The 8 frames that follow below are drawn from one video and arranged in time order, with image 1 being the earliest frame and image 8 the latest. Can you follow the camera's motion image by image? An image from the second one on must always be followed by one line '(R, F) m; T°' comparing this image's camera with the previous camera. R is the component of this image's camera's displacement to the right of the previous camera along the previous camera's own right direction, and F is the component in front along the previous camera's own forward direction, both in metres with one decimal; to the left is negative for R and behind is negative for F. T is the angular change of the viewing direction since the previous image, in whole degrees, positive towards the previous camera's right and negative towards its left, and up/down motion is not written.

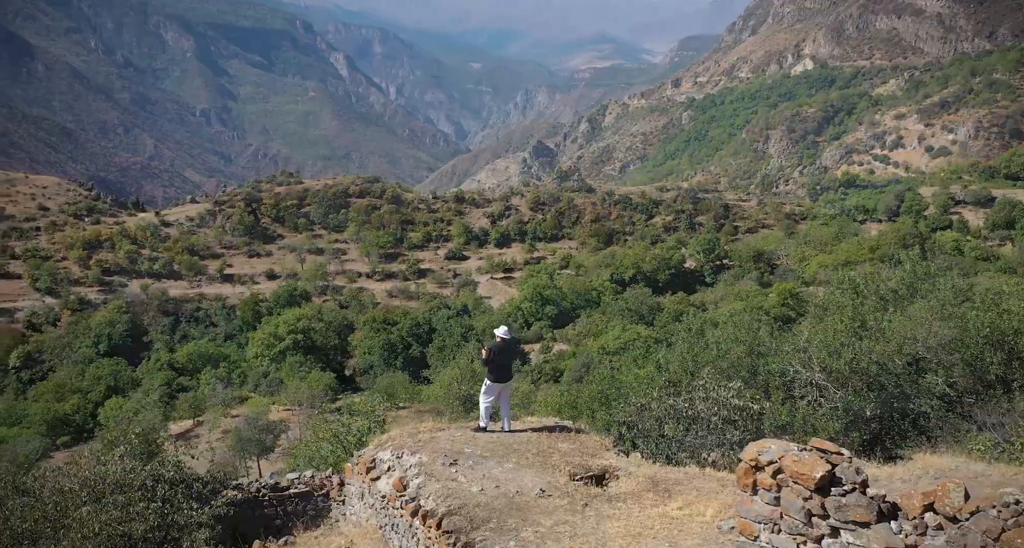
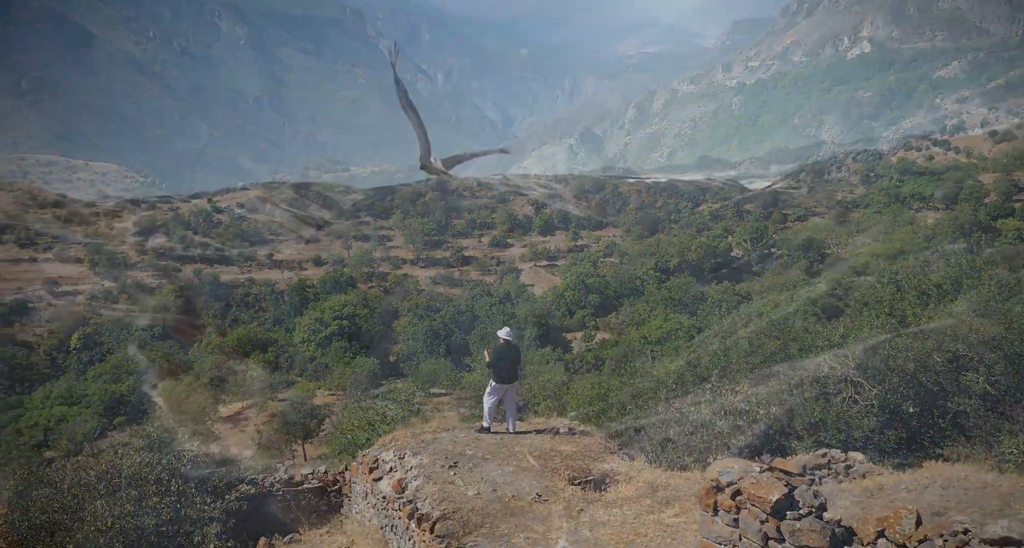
(+0.5, 0.0) m; -2°
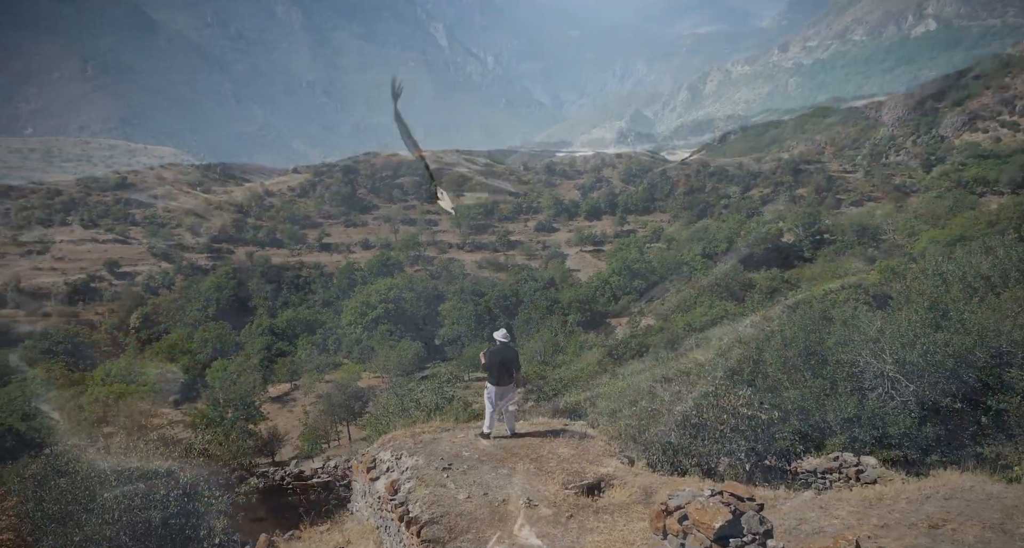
(+0.6, +0.1) m; -2°
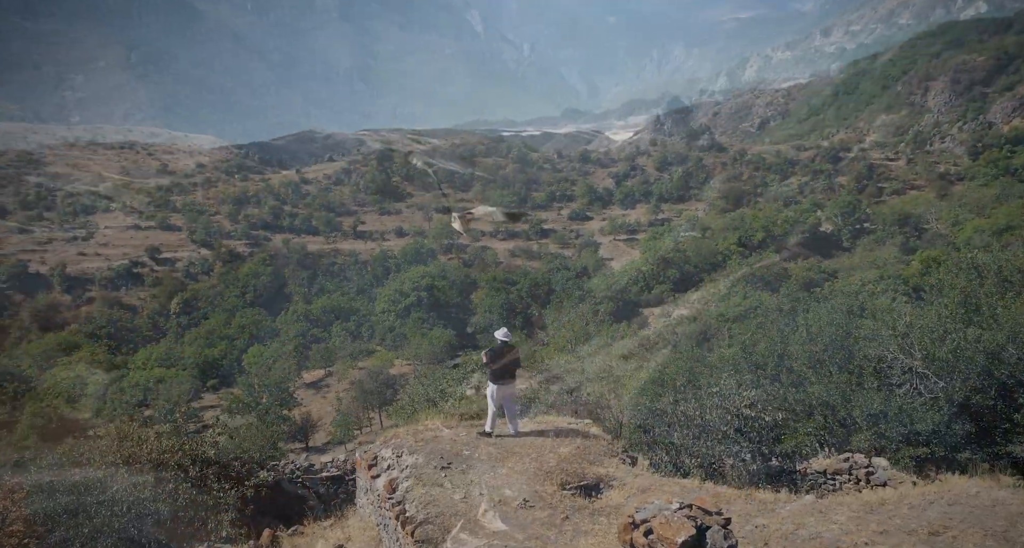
(+0.4, 0.0) m; -2°
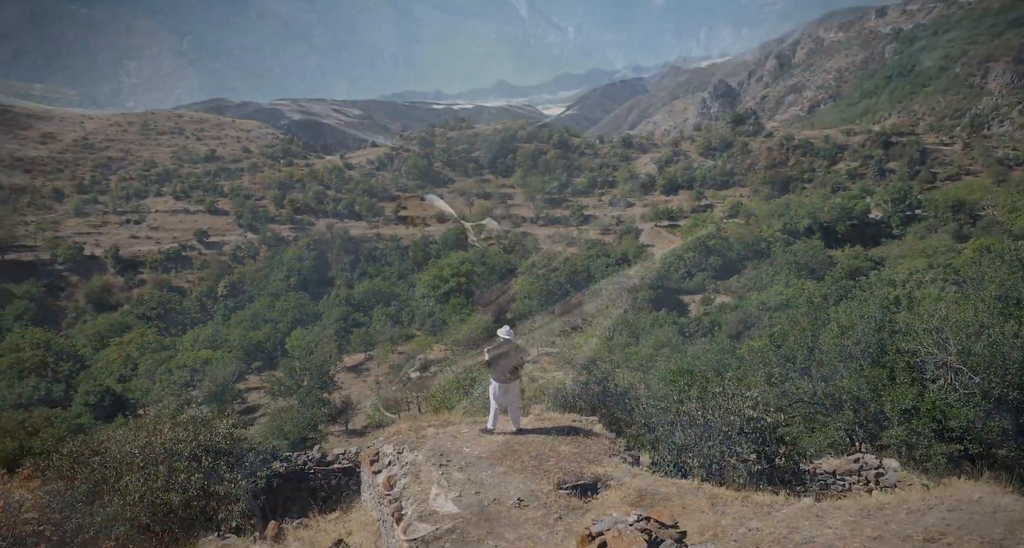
(+0.5, 0.0) m; -2°
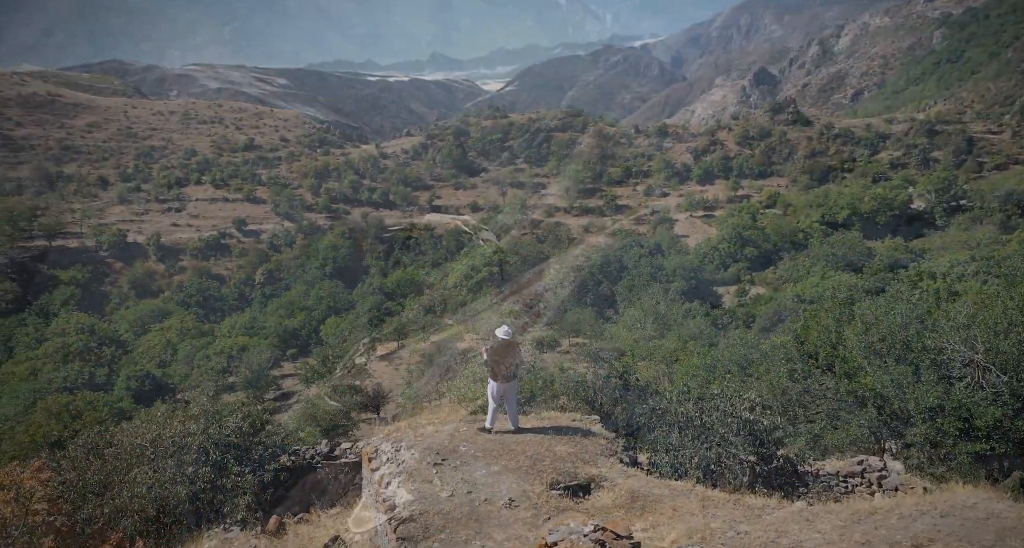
(+0.4, -0.1) m; -1°
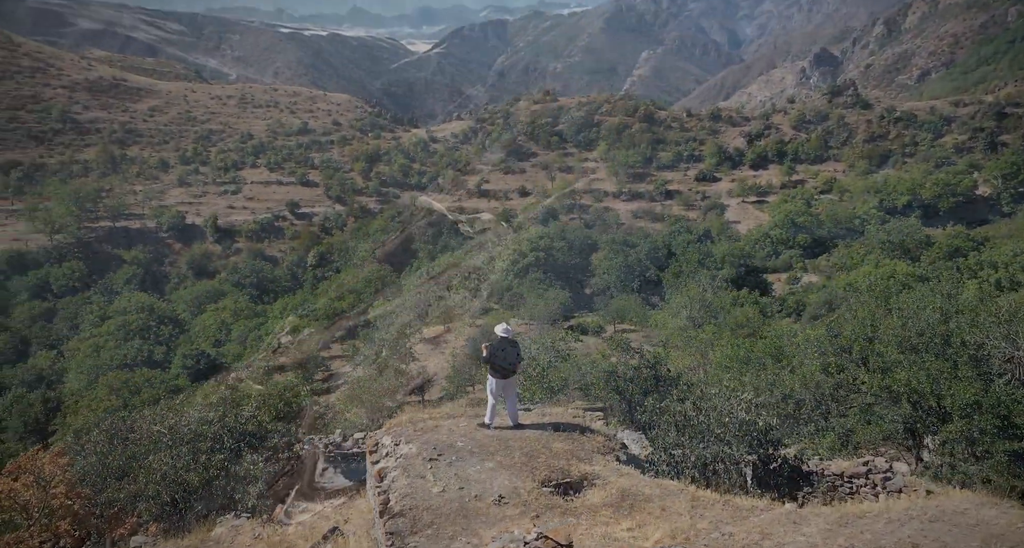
(+0.6, -0.2) m; -2°
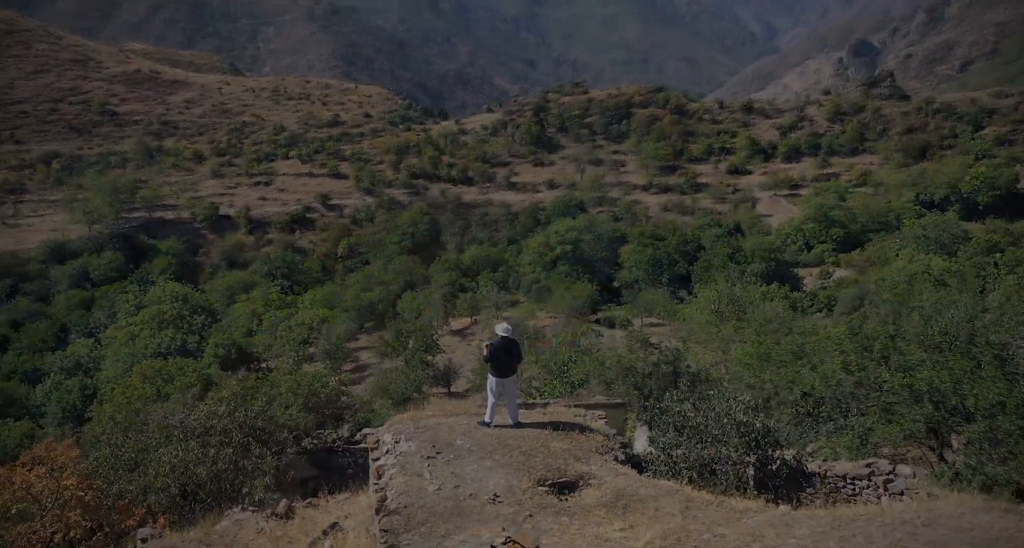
(+0.3, -0.1) m; -1°
